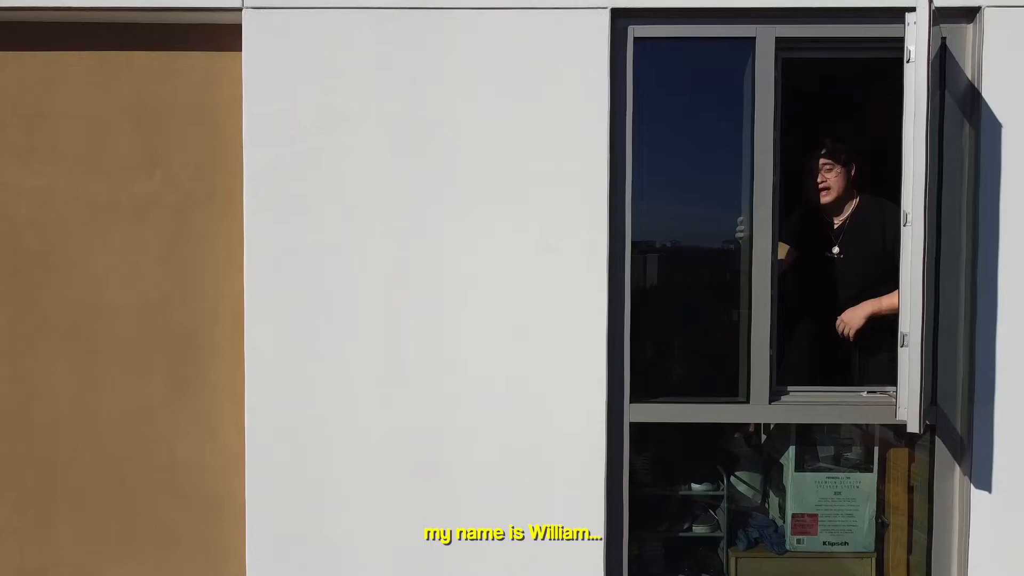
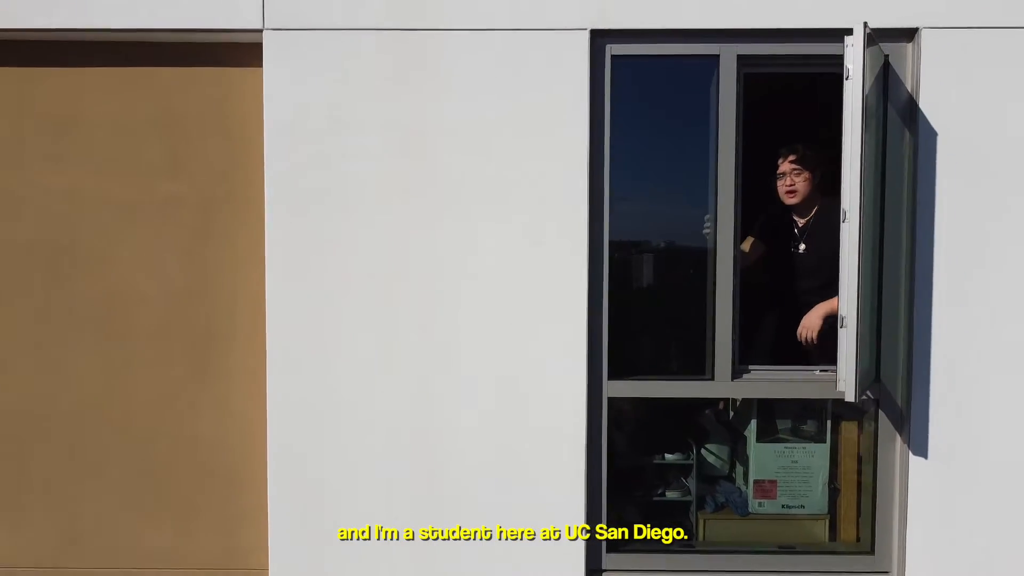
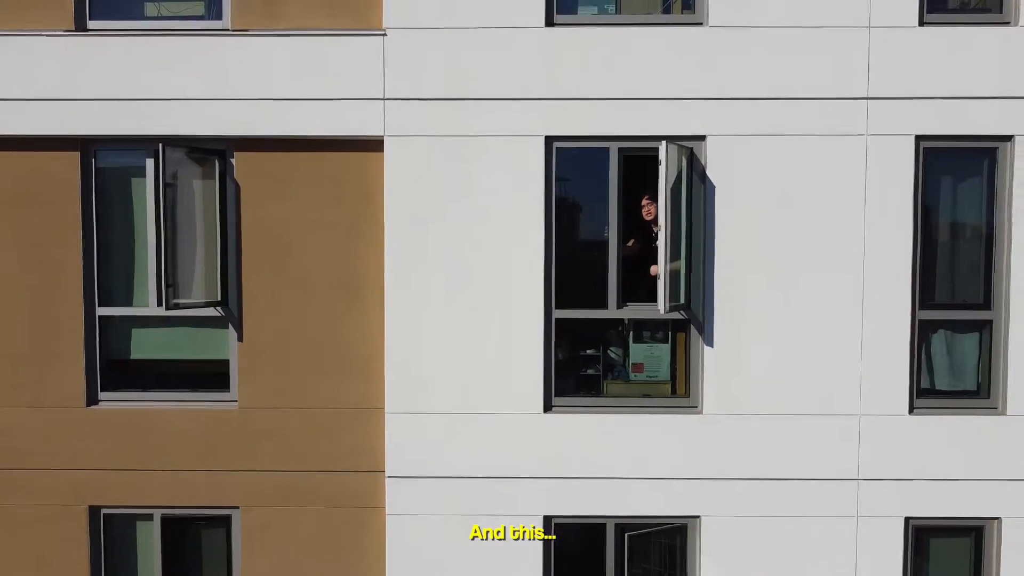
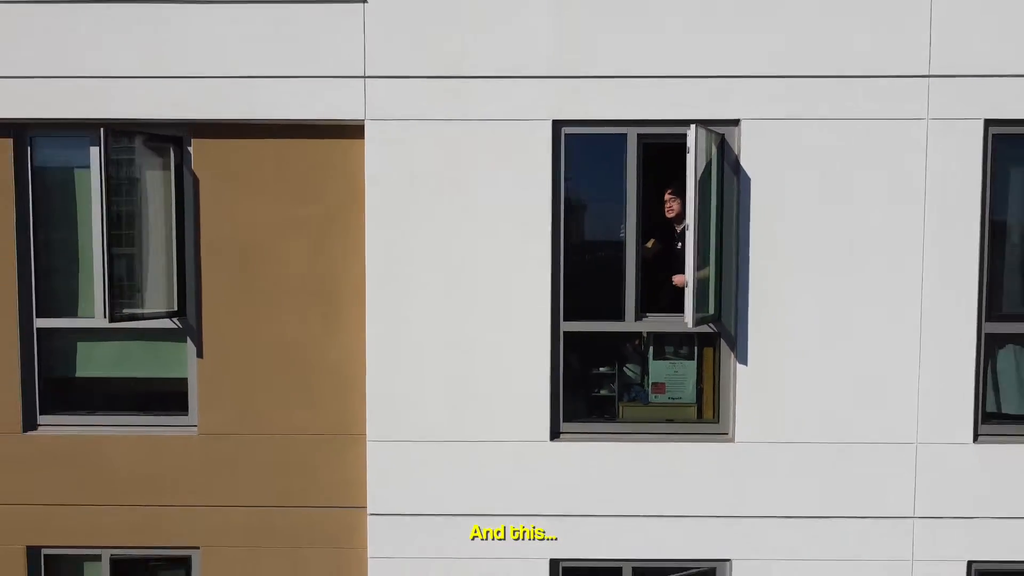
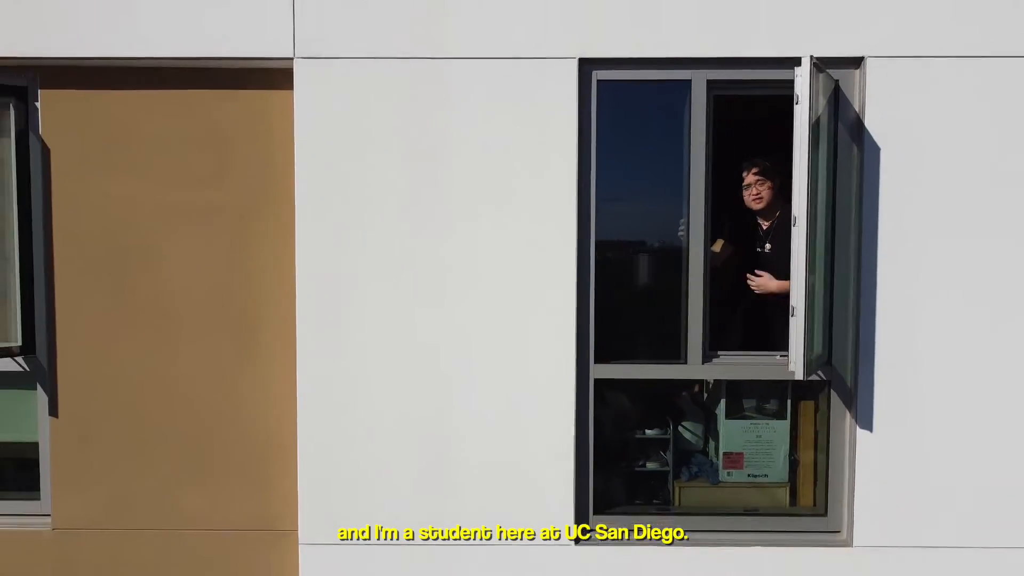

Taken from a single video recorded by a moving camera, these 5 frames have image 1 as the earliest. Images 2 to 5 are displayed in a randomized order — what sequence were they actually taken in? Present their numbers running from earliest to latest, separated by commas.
2, 5, 4, 3
